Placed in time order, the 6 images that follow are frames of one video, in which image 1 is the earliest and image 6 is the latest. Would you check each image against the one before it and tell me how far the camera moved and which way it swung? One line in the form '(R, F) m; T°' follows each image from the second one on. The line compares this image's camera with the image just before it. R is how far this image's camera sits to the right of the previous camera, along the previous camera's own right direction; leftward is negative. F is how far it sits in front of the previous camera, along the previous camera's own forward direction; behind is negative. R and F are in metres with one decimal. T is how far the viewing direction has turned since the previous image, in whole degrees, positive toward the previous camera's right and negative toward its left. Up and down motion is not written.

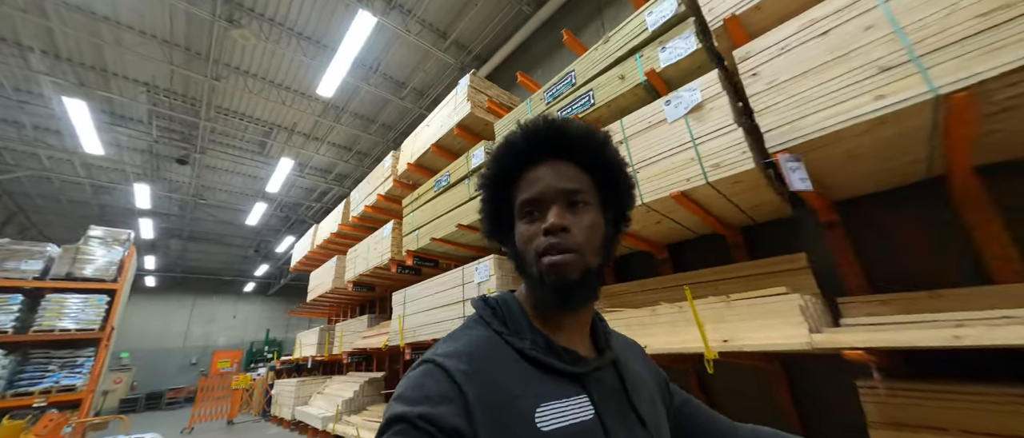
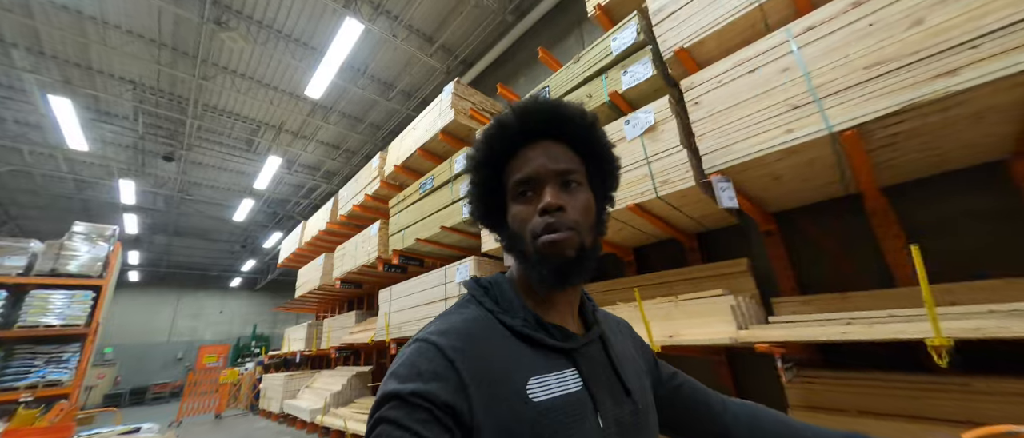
(+0.1, -0.2) m; +2°
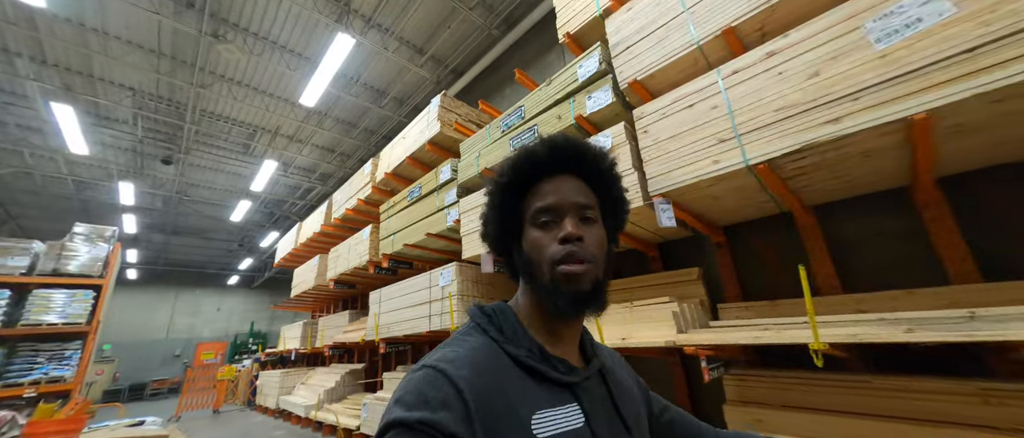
(+0.1, -0.2) m; 0°
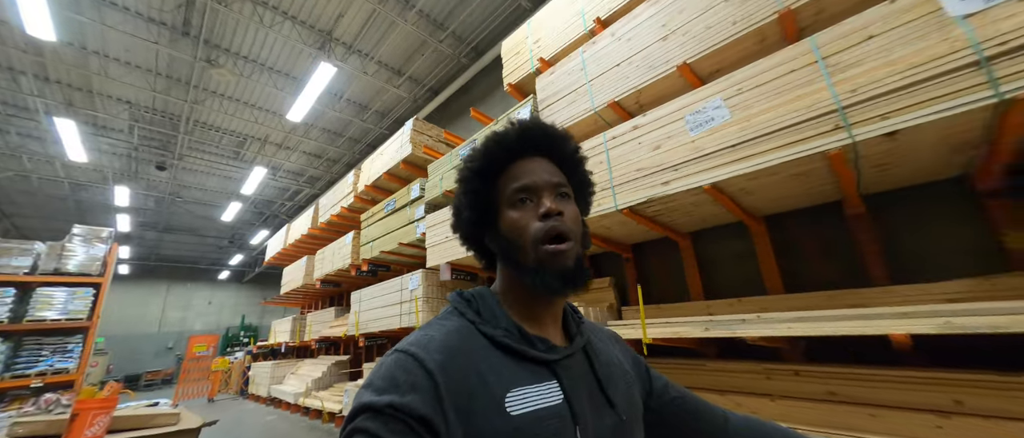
(+0.3, -0.4) m; +1°
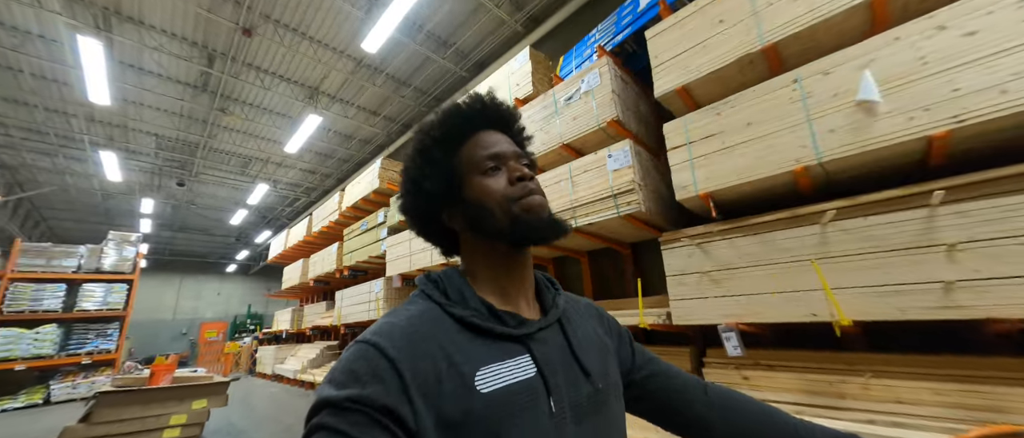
(+0.7, -1.0) m; 0°
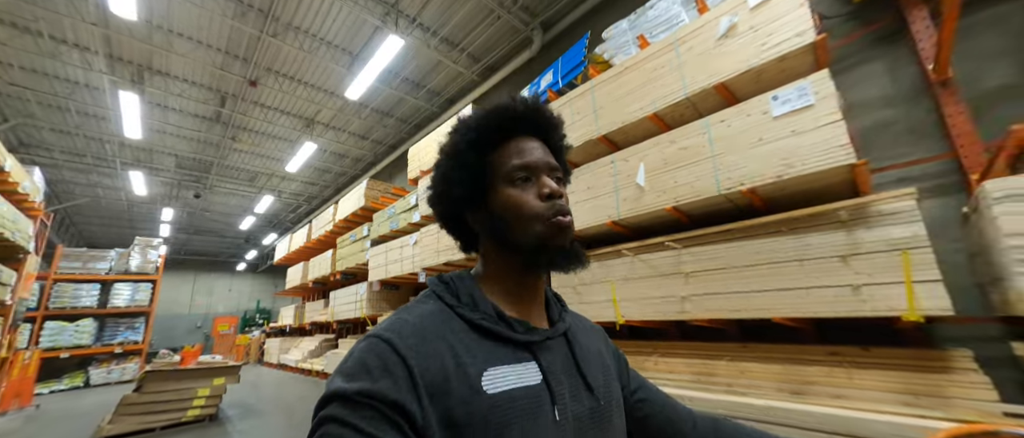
(+0.6, -0.8) m; -1°
